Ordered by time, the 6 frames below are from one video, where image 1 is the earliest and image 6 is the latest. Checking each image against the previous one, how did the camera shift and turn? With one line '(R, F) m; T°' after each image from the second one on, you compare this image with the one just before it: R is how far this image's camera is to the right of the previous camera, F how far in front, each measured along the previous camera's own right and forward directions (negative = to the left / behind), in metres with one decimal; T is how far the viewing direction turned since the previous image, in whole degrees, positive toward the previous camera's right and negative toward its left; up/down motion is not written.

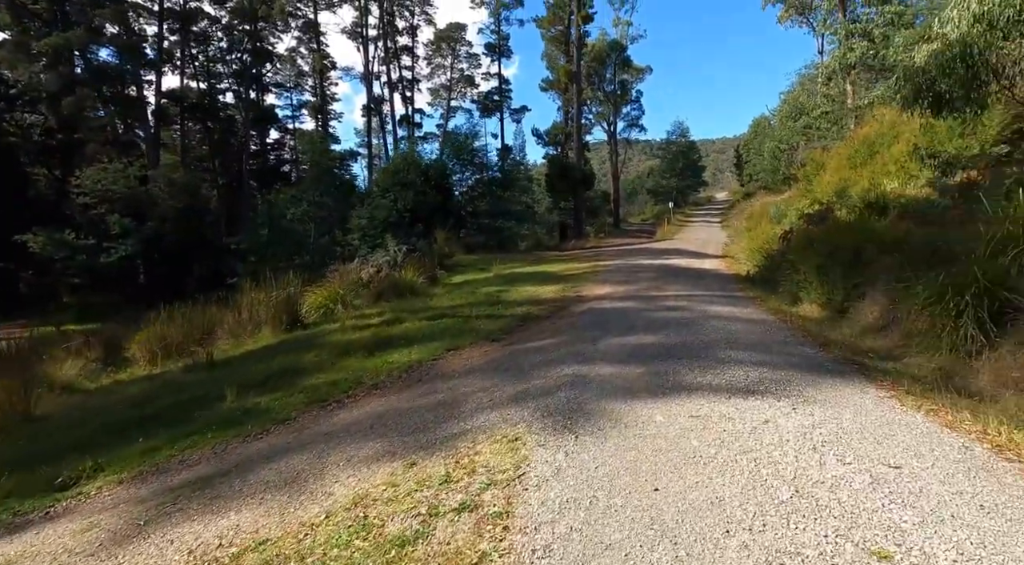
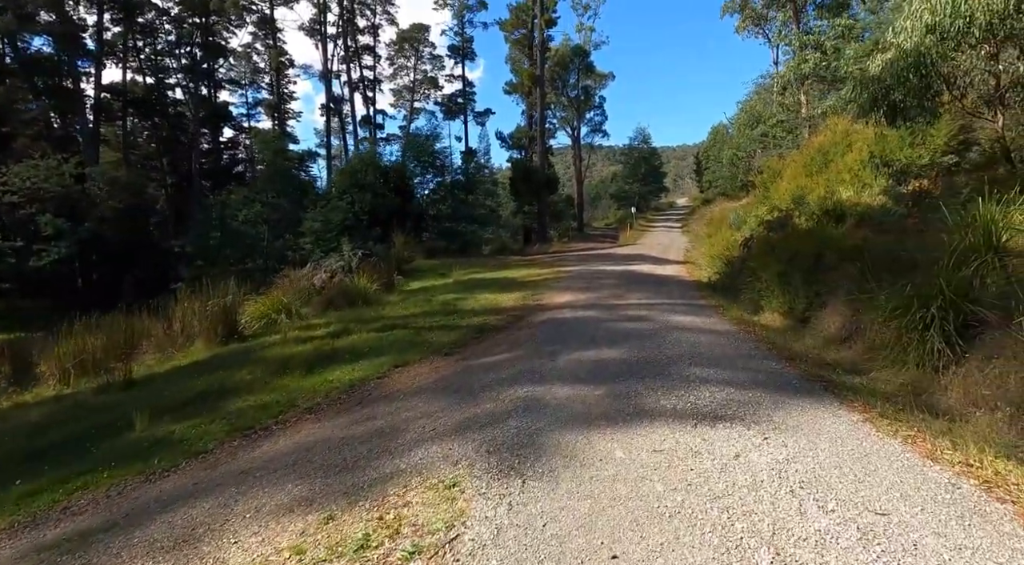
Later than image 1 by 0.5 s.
(+0.1, +0.4) m; +3°
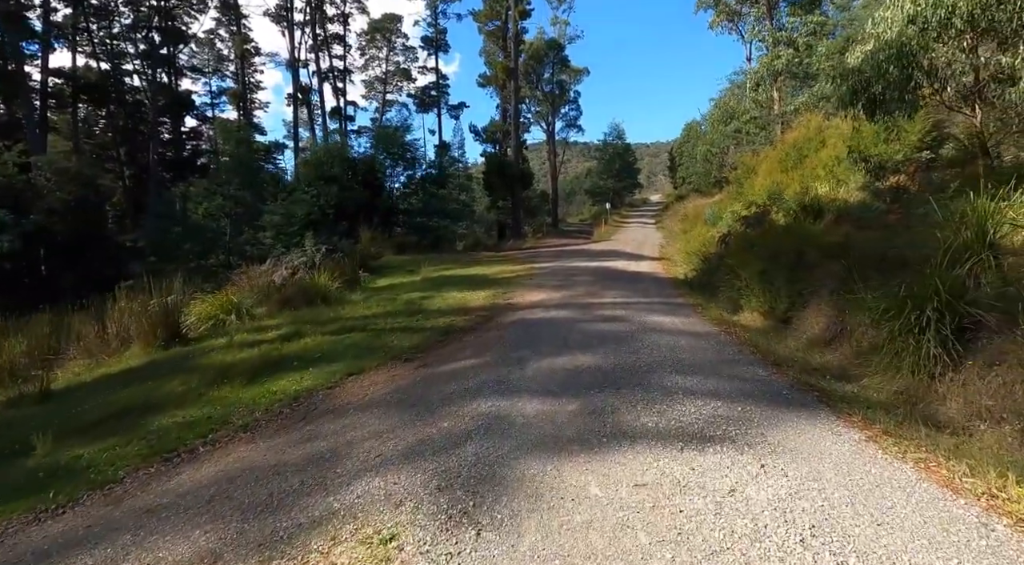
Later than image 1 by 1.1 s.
(+0.1, +0.5) m; +2°
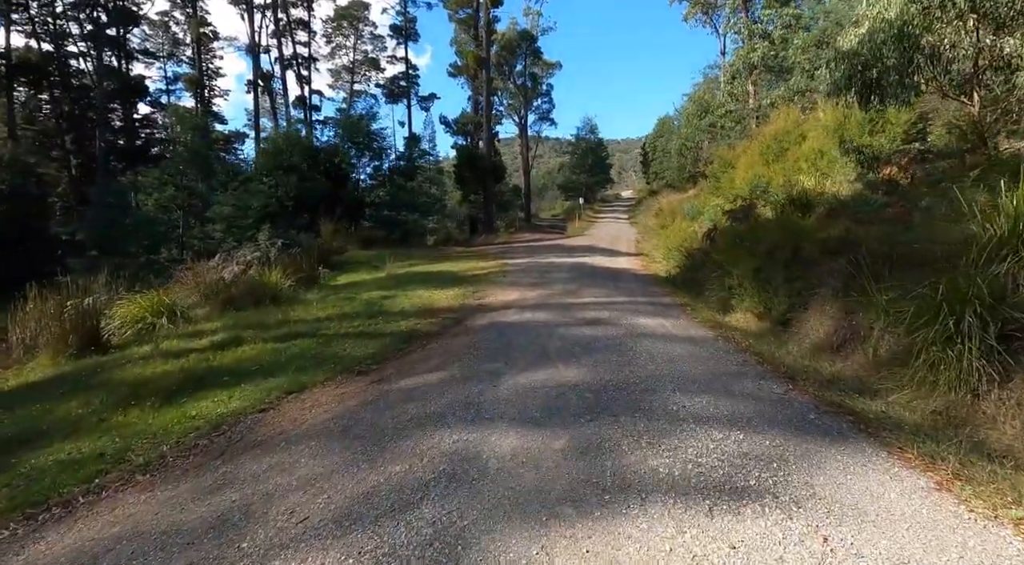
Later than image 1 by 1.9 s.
(0.0, +0.8) m; +3°
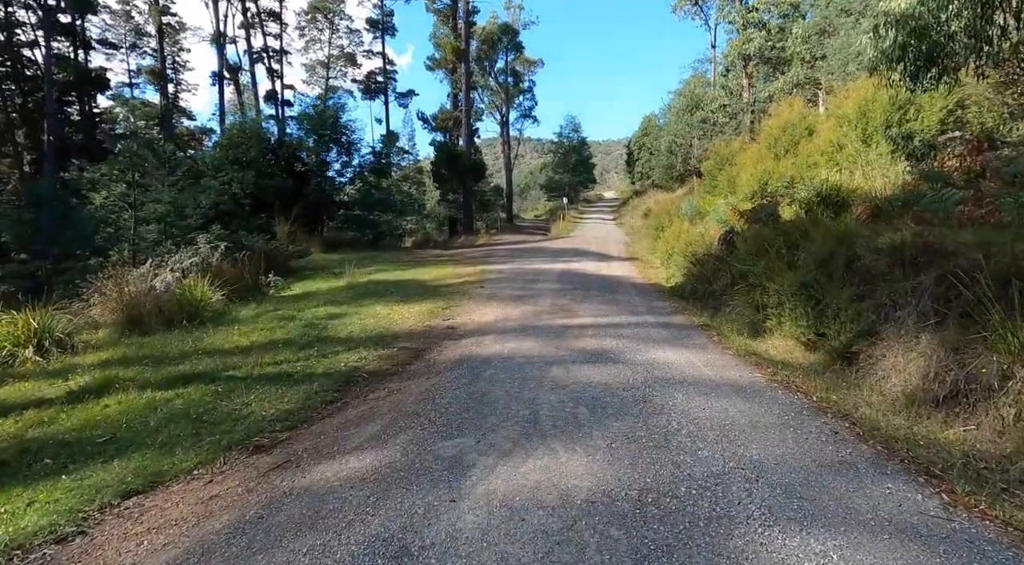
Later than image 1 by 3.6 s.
(0.0, +1.7) m; +2°
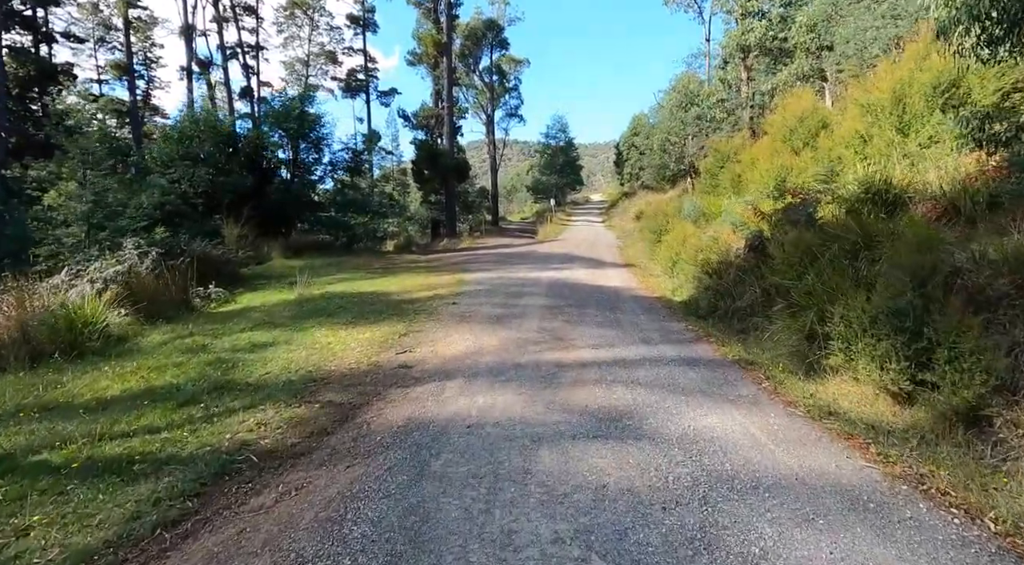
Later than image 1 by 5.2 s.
(+0.1, +1.7) m; +1°
